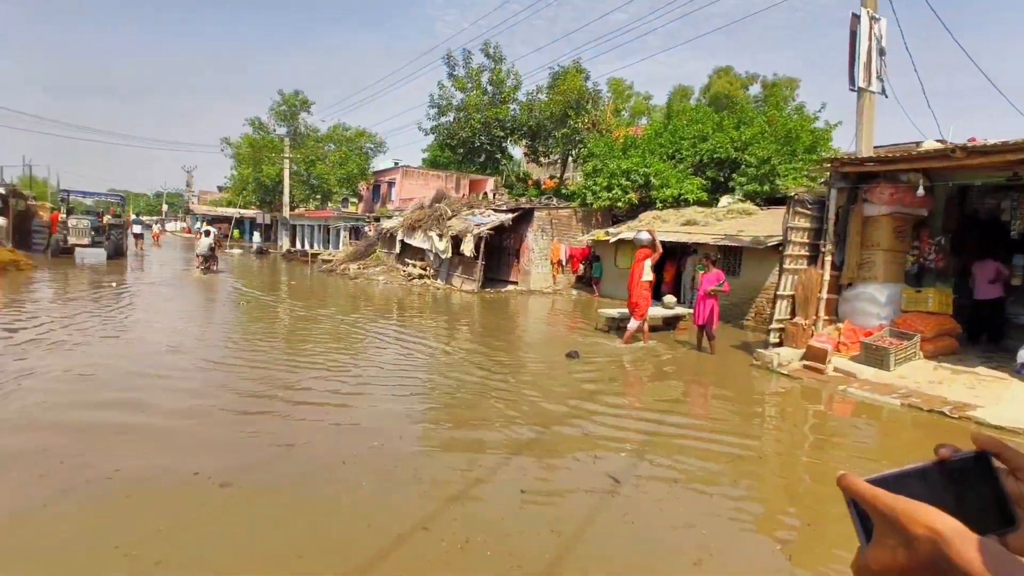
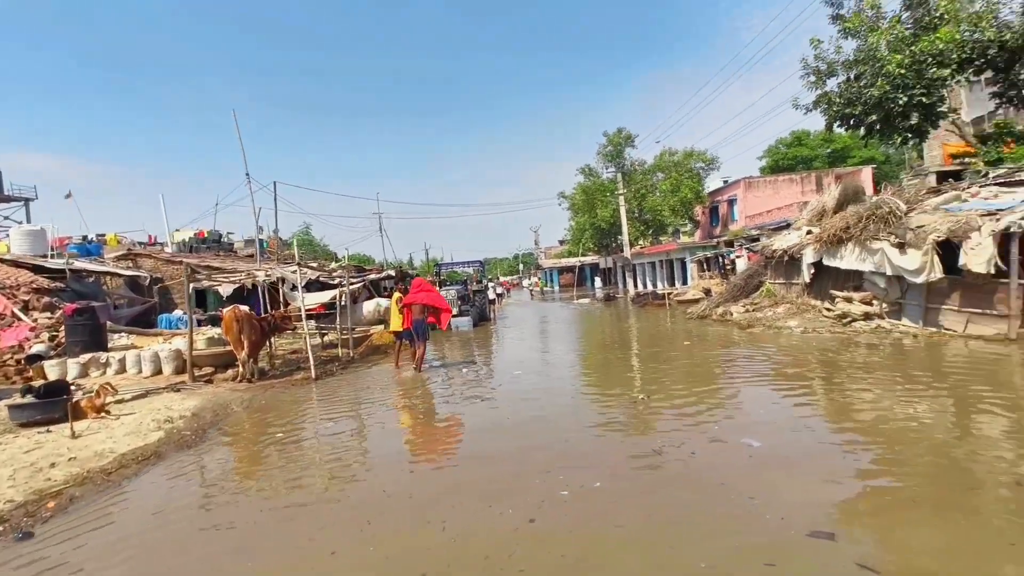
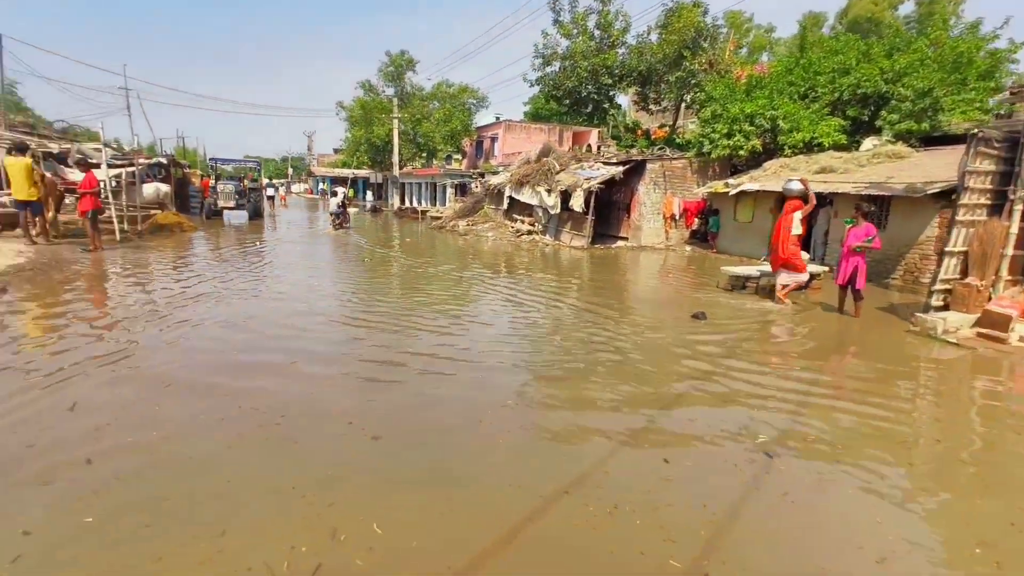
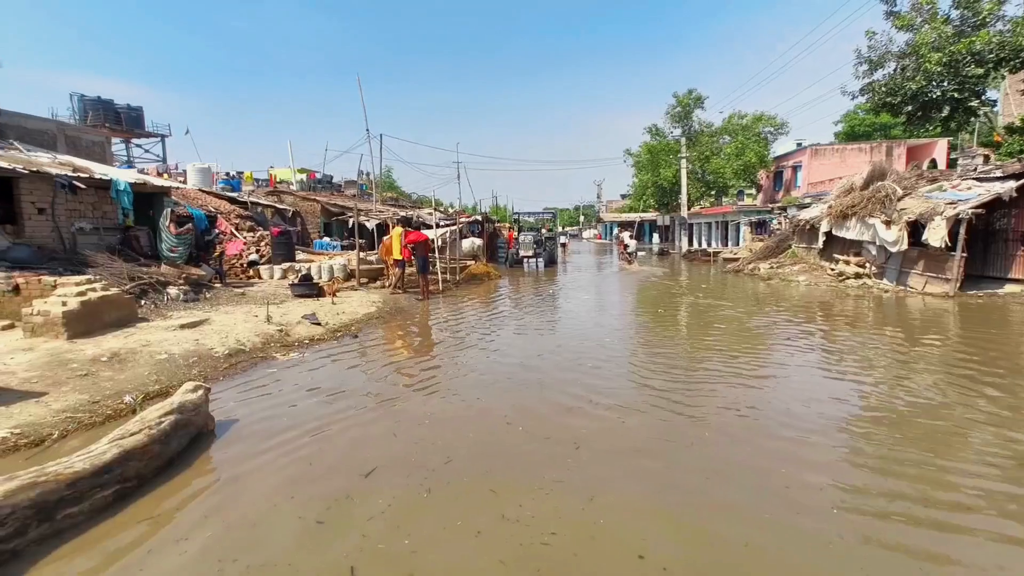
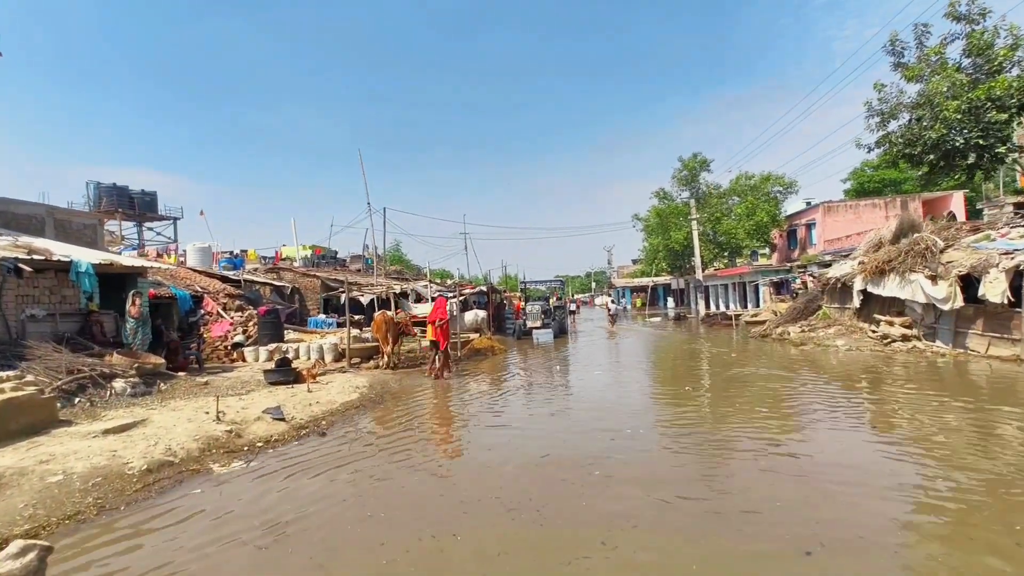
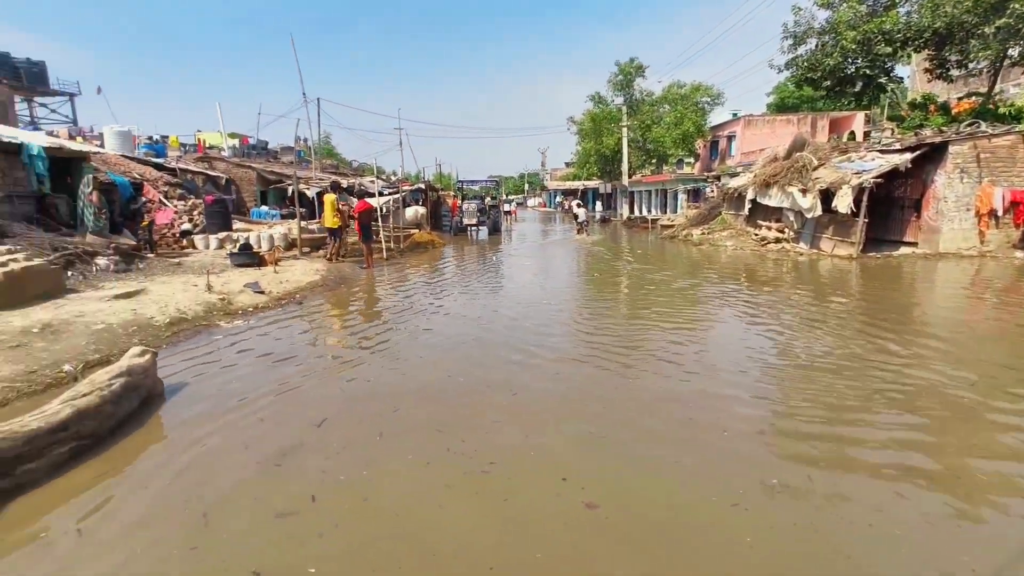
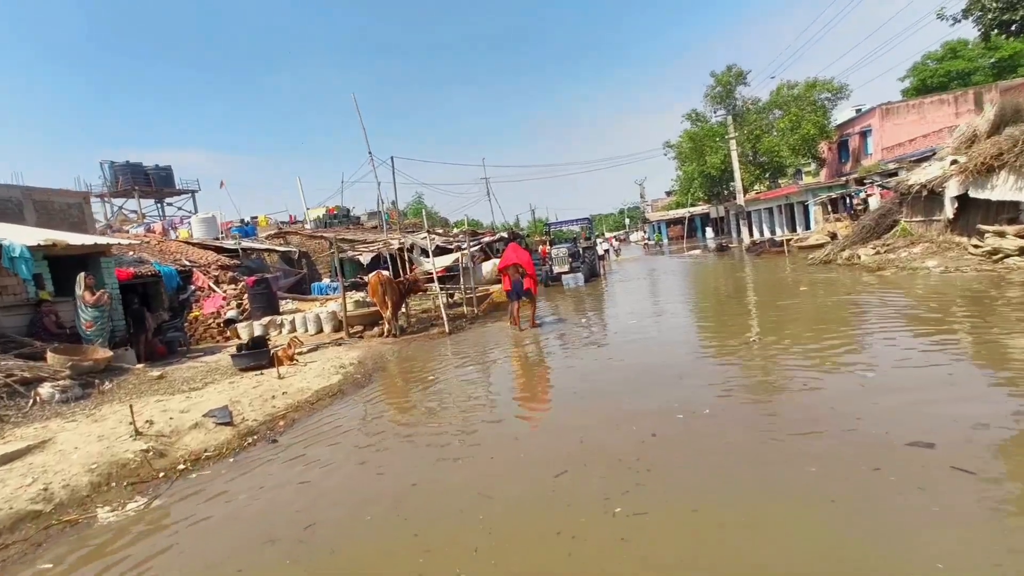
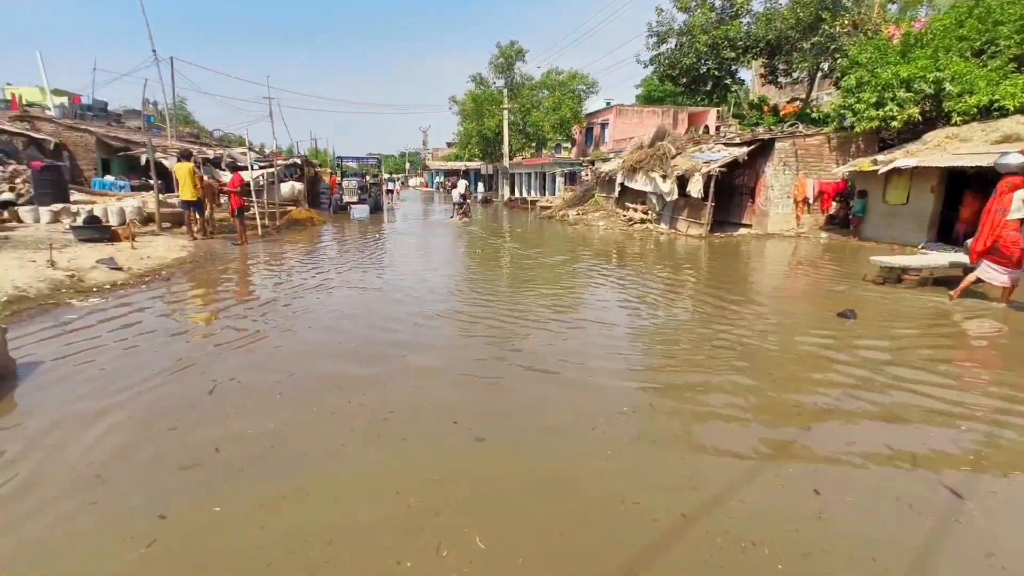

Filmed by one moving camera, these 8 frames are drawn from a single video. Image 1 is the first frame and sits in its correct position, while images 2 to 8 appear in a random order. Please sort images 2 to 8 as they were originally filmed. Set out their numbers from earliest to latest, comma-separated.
3, 8, 6, 4, 5, 7, 2
